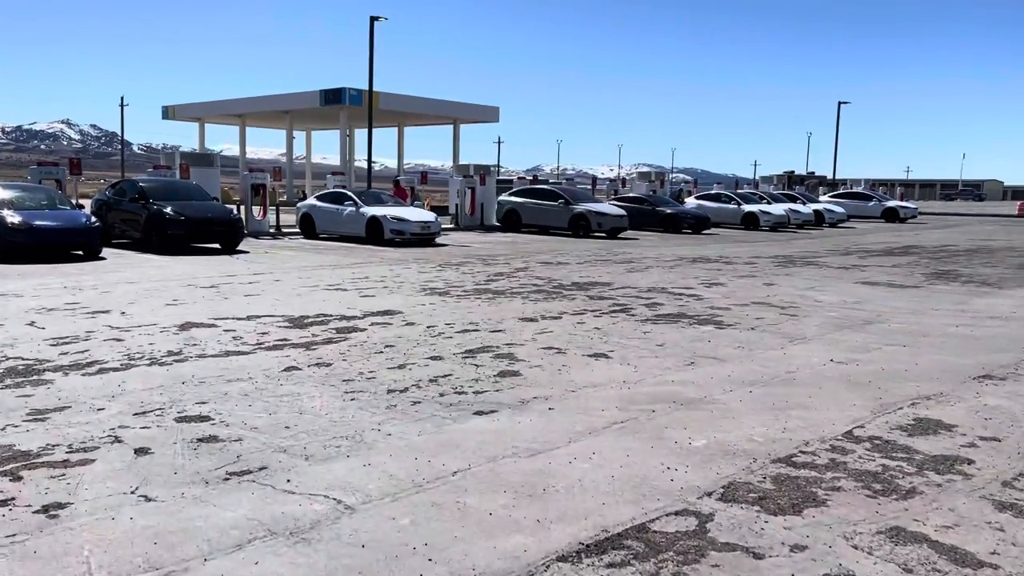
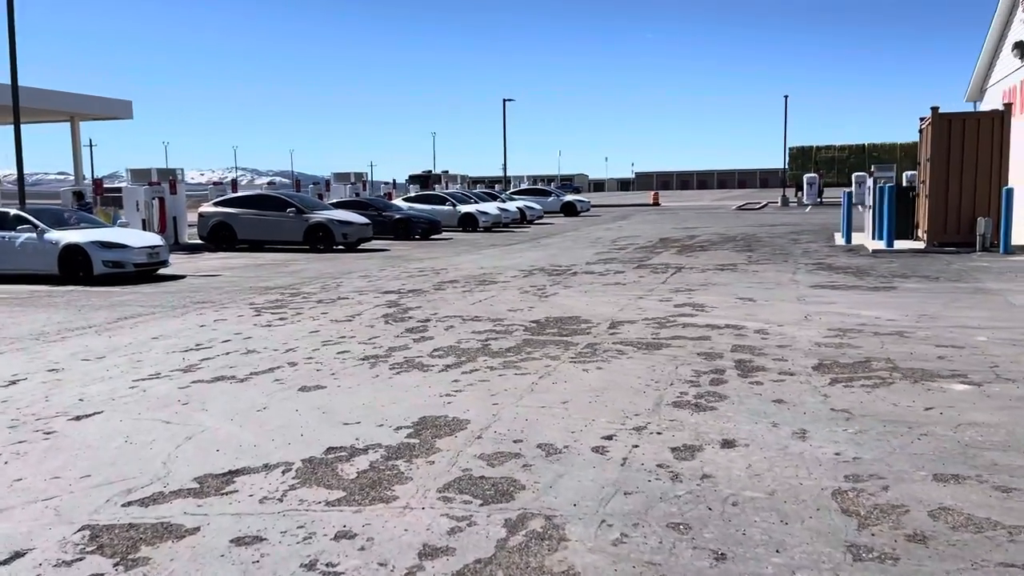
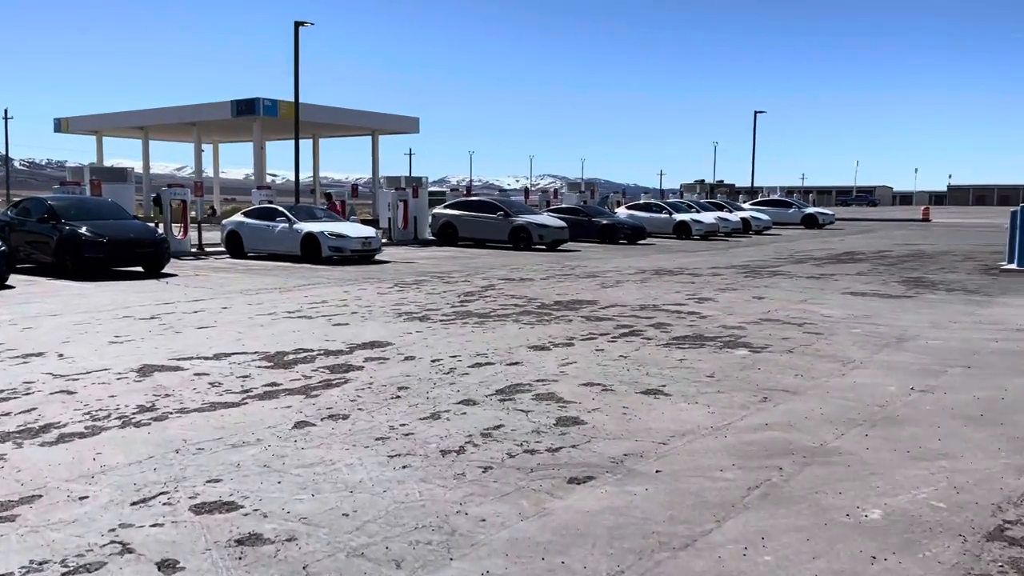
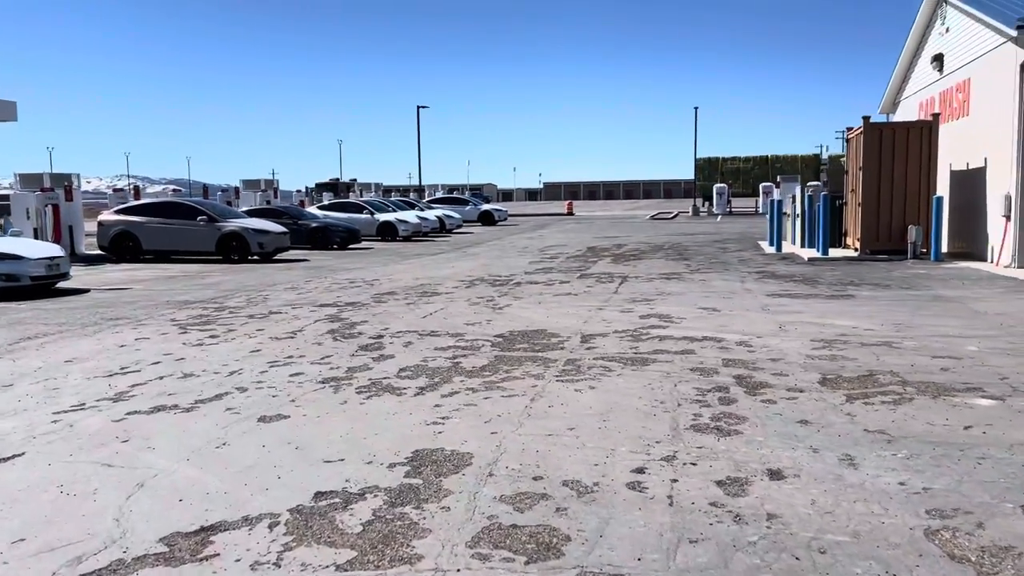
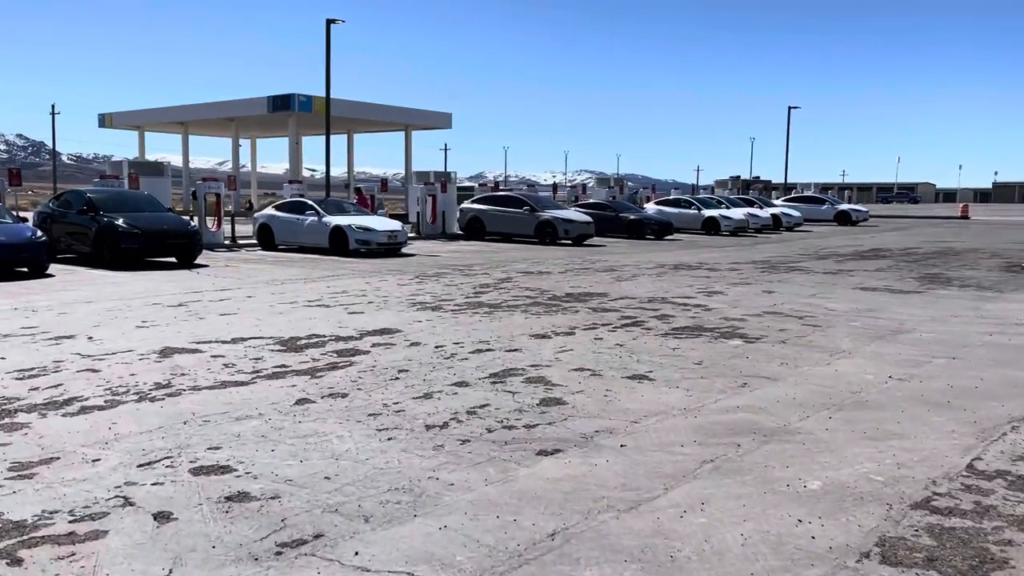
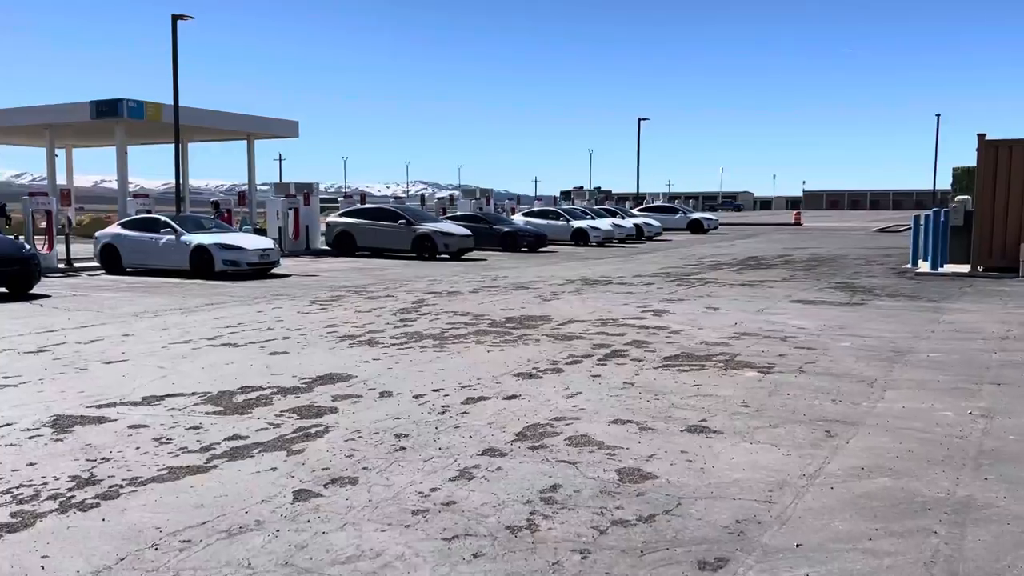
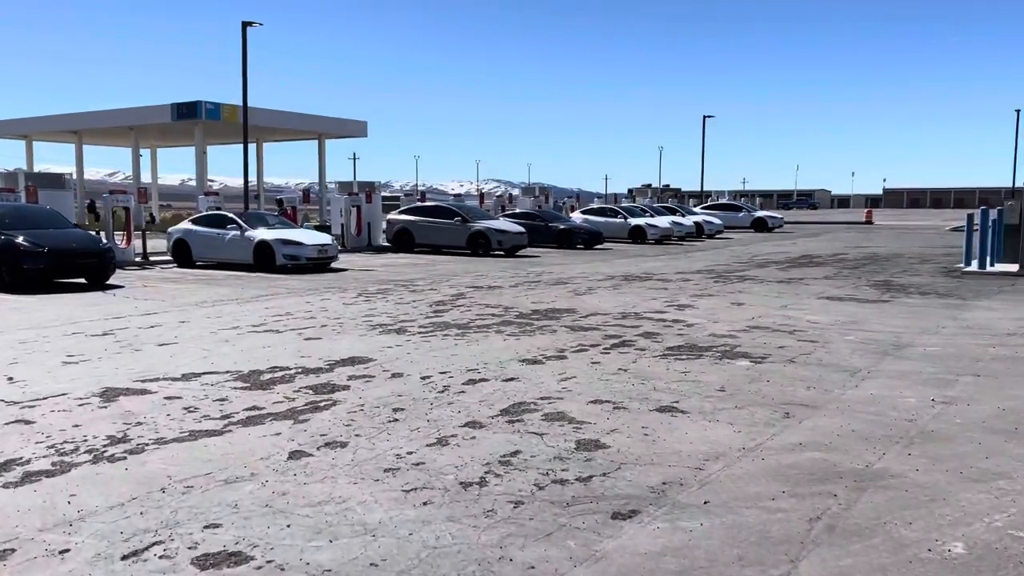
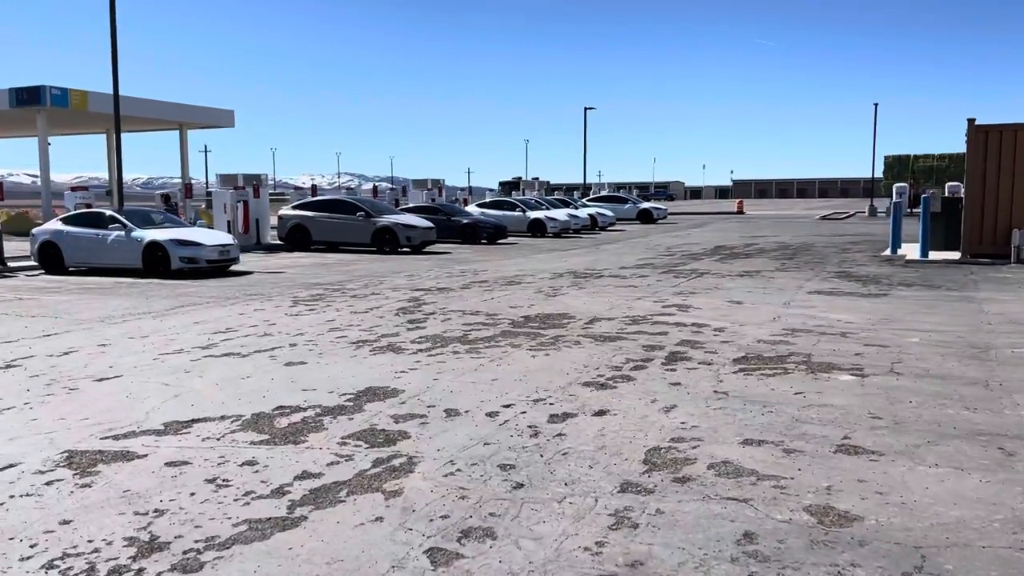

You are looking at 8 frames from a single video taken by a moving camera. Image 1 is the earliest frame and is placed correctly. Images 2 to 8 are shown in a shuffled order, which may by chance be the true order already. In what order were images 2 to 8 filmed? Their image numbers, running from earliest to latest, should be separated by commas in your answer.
5, 3, 7, 6, 8, 2, 4
